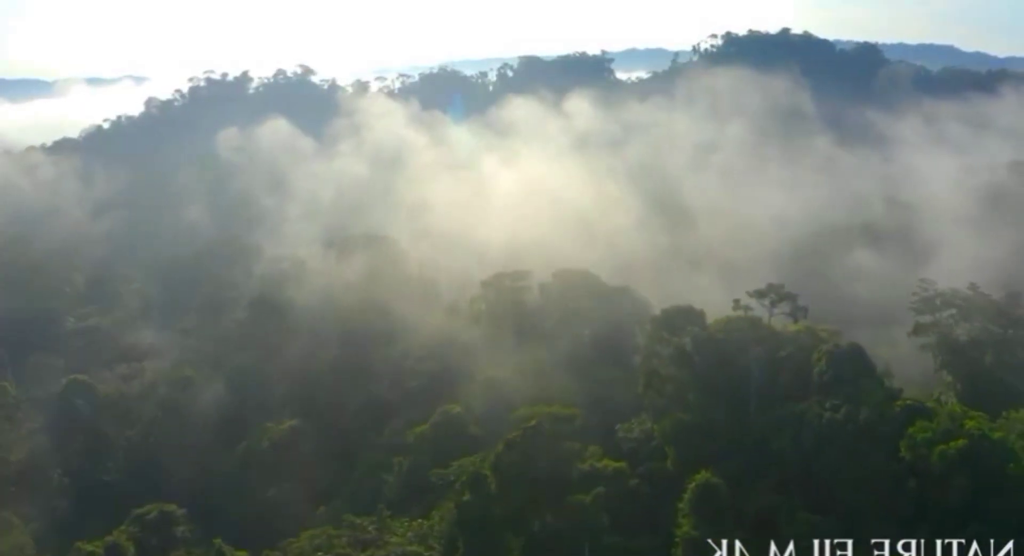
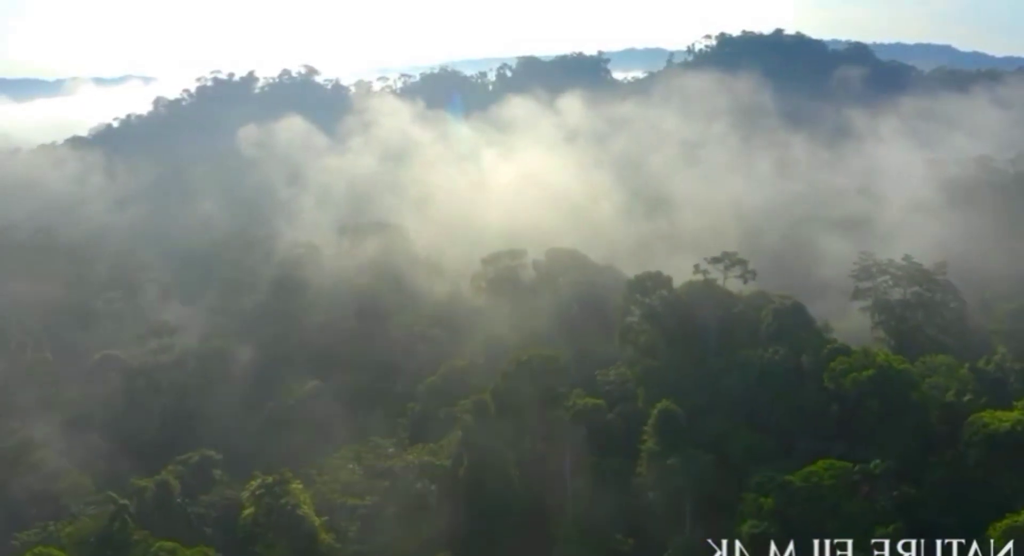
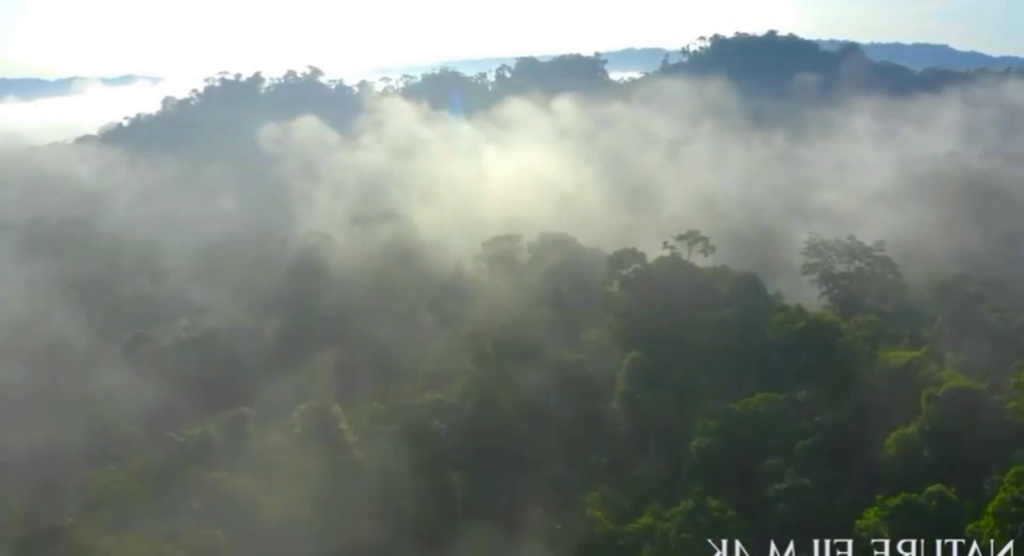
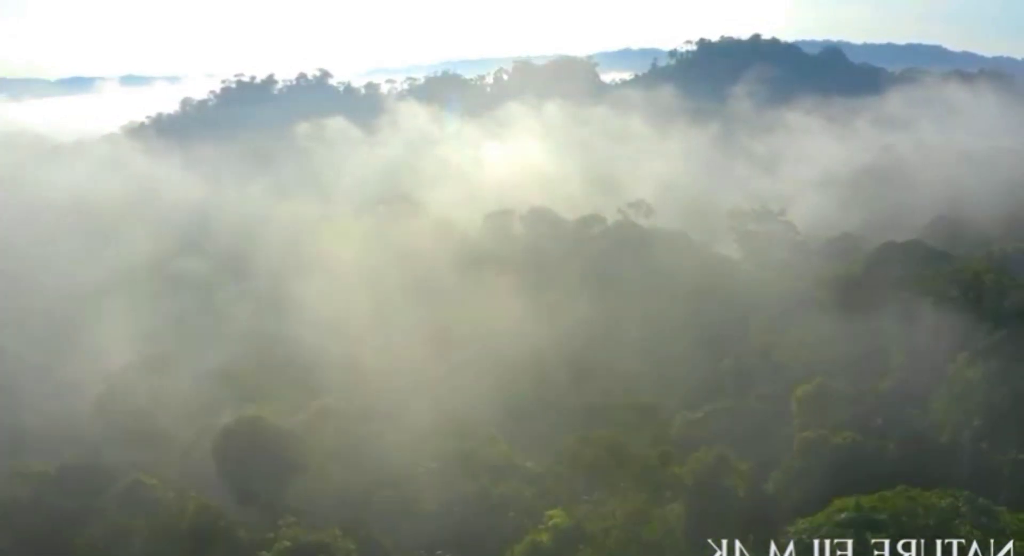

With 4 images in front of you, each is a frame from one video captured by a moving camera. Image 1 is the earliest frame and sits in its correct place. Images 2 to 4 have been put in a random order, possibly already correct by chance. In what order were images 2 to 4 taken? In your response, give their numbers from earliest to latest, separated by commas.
2, 3, 4
